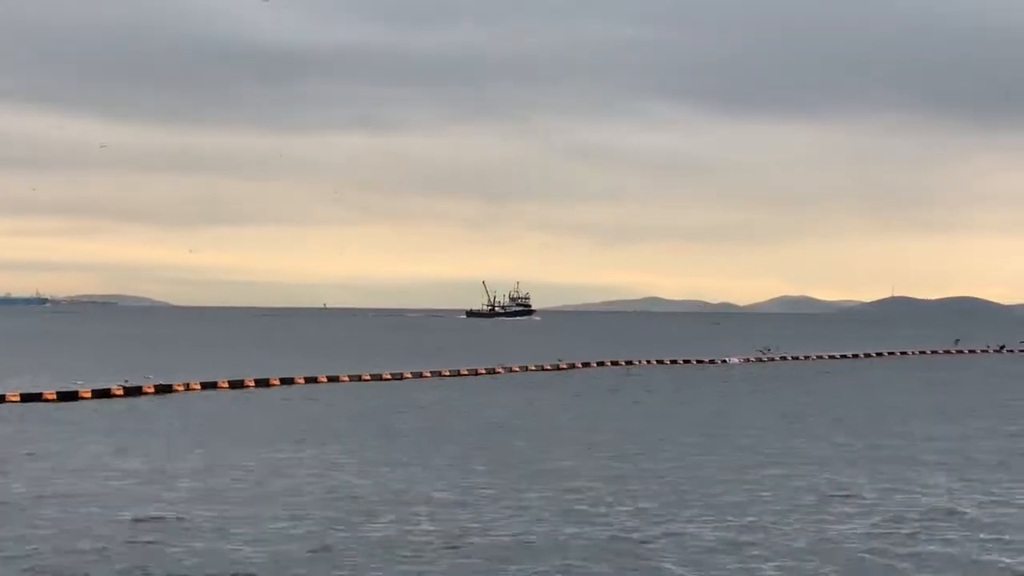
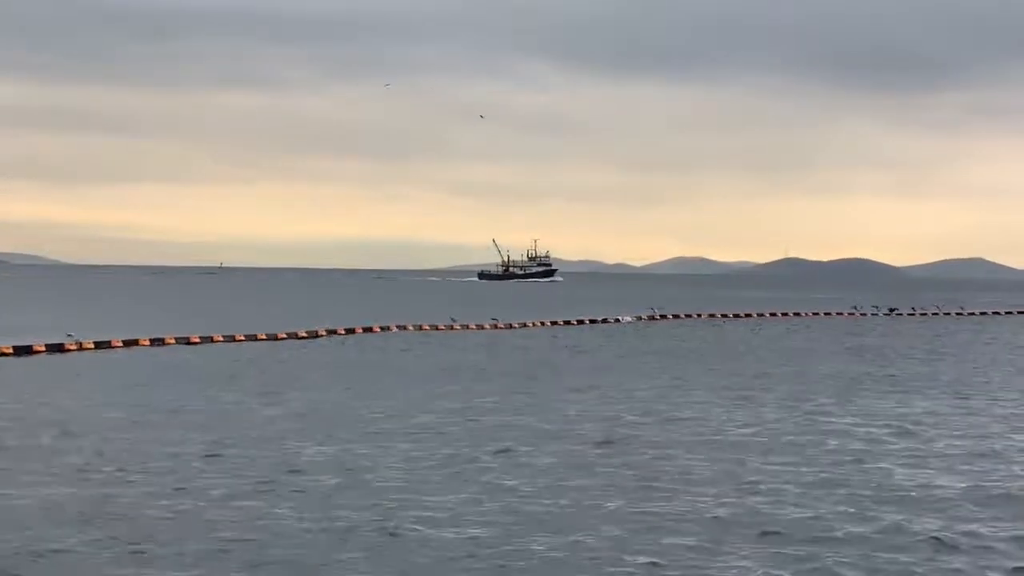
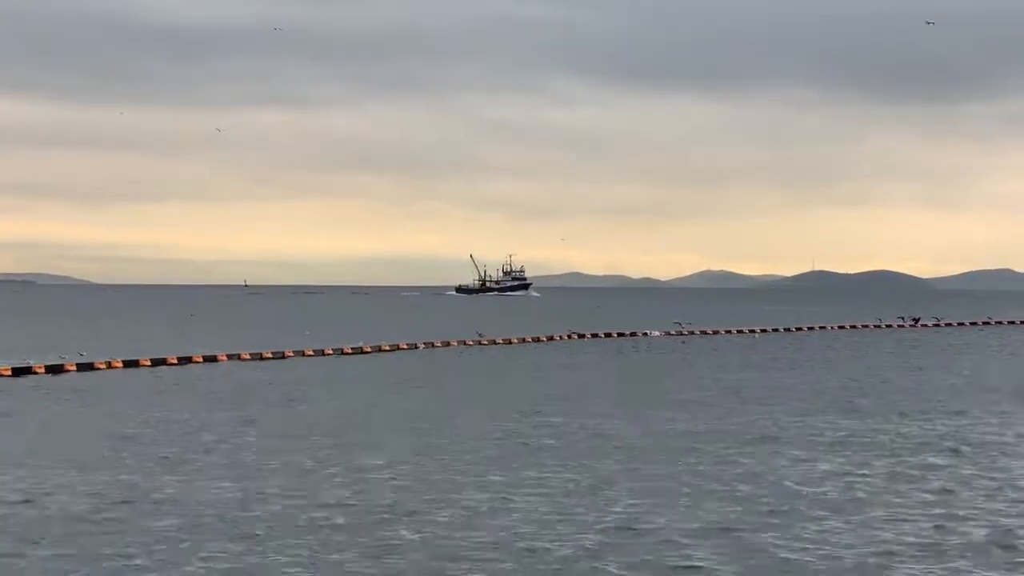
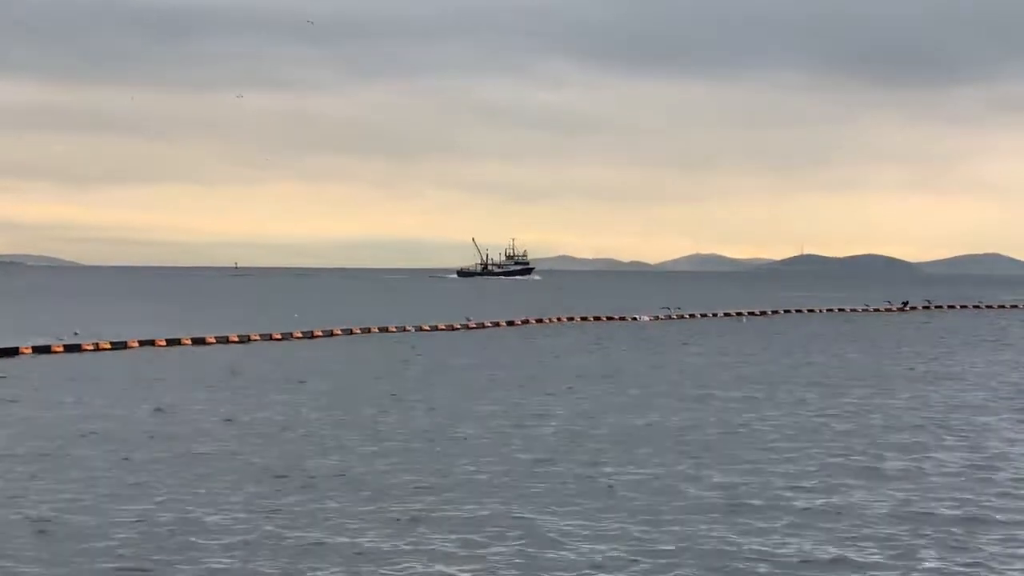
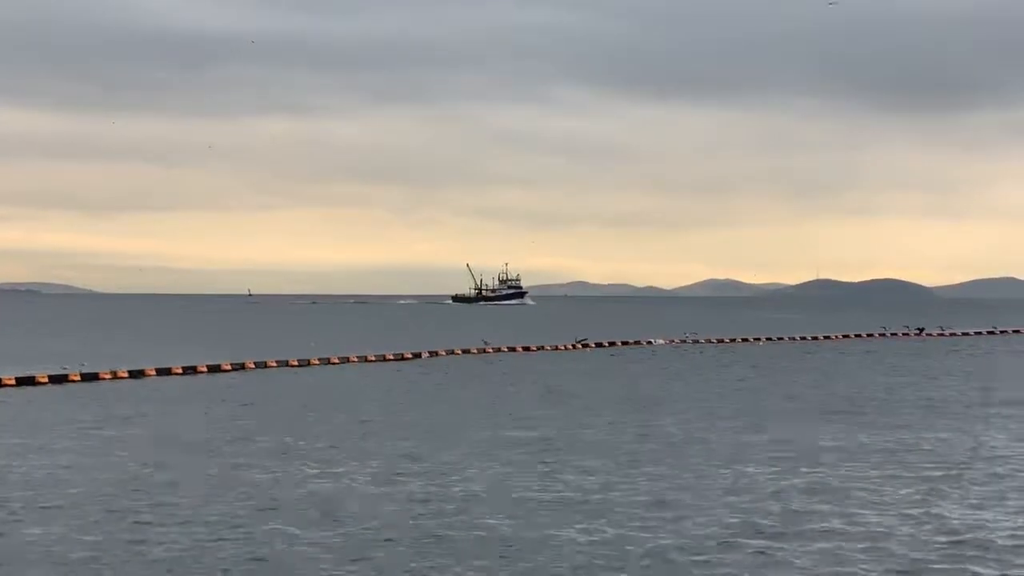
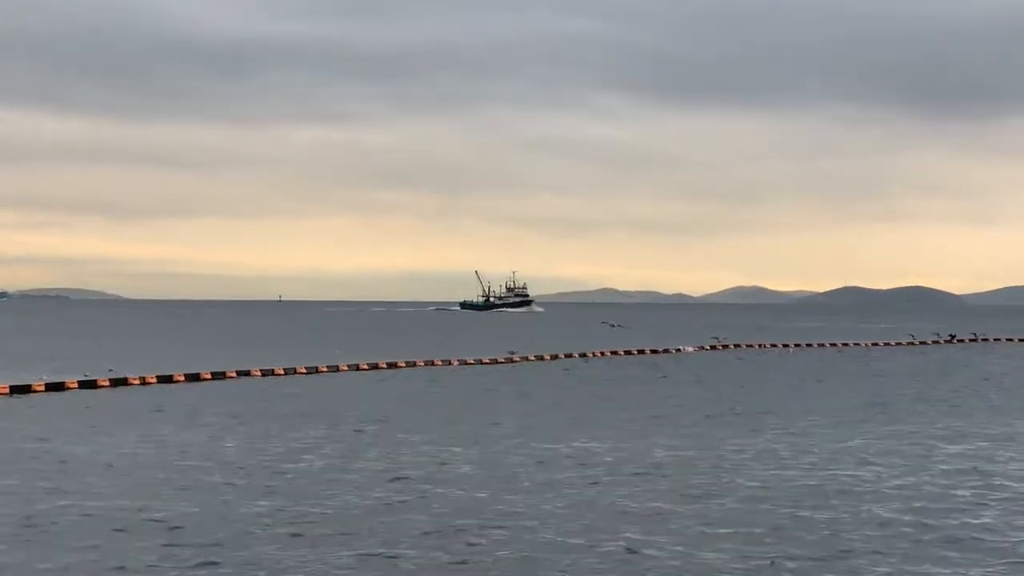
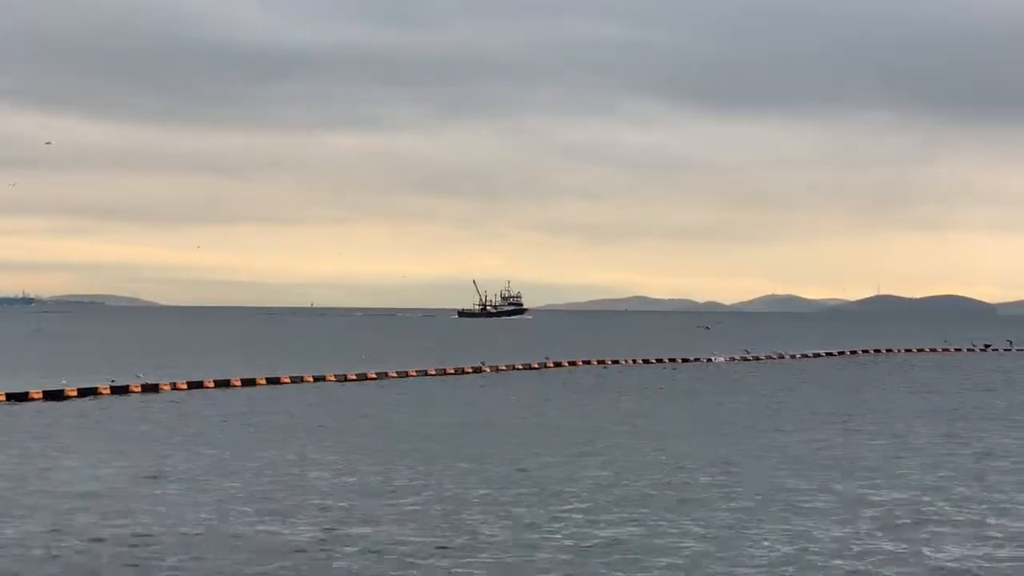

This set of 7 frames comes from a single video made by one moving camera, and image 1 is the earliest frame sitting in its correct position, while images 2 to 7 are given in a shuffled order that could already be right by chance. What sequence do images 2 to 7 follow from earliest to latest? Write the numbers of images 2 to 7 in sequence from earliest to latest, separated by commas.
7, 6, 5, 3, 4, 2
